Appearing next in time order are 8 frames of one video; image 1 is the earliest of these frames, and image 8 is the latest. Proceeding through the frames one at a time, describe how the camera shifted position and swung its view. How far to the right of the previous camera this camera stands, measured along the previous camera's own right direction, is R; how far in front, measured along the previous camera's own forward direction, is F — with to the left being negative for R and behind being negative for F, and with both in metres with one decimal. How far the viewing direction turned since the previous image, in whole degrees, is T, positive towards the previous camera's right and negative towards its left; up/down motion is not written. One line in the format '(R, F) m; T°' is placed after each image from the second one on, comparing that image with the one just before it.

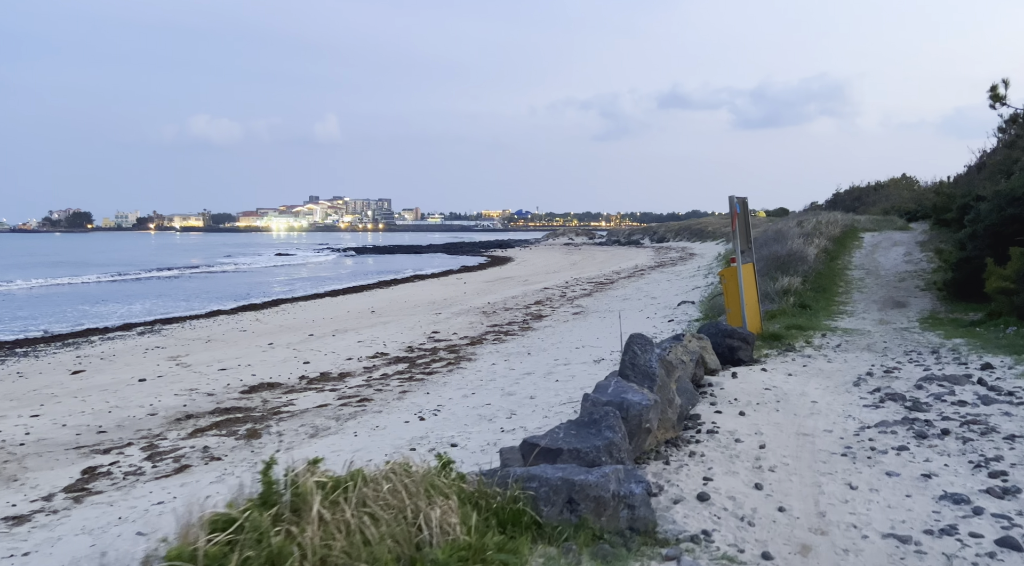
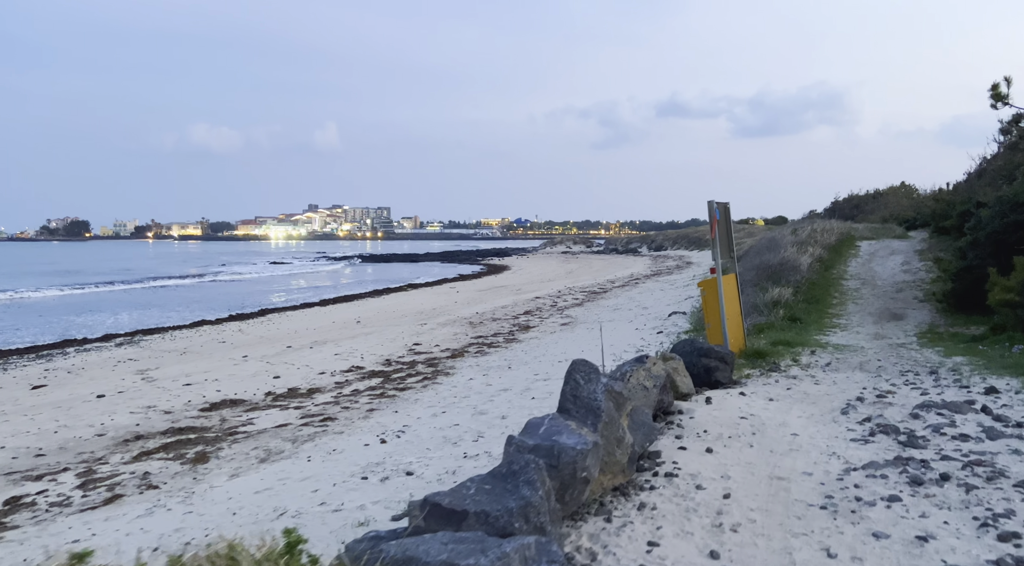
(+0.4, +0.6) m; 0°
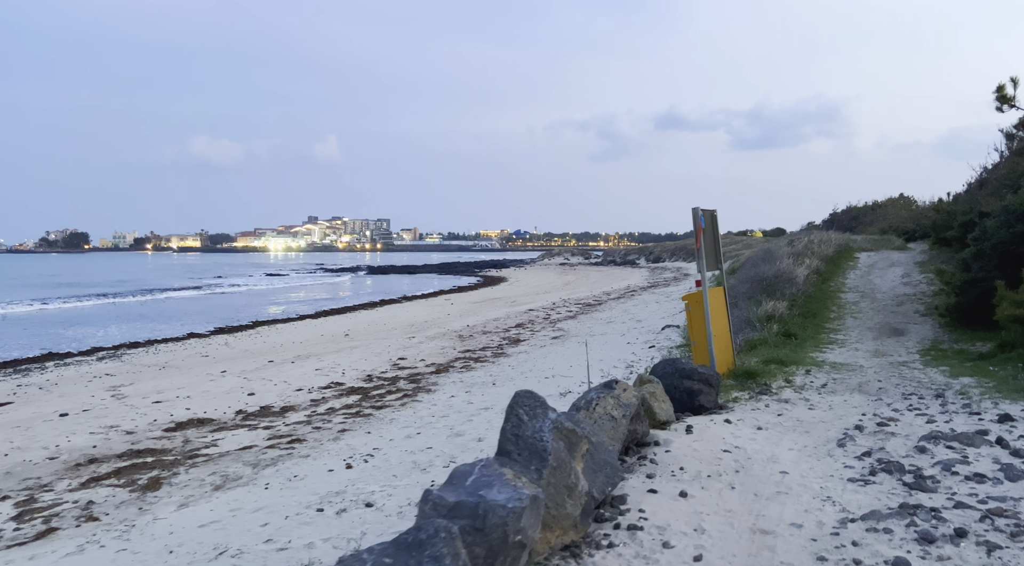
(+0.3, +0.5) m; 0°
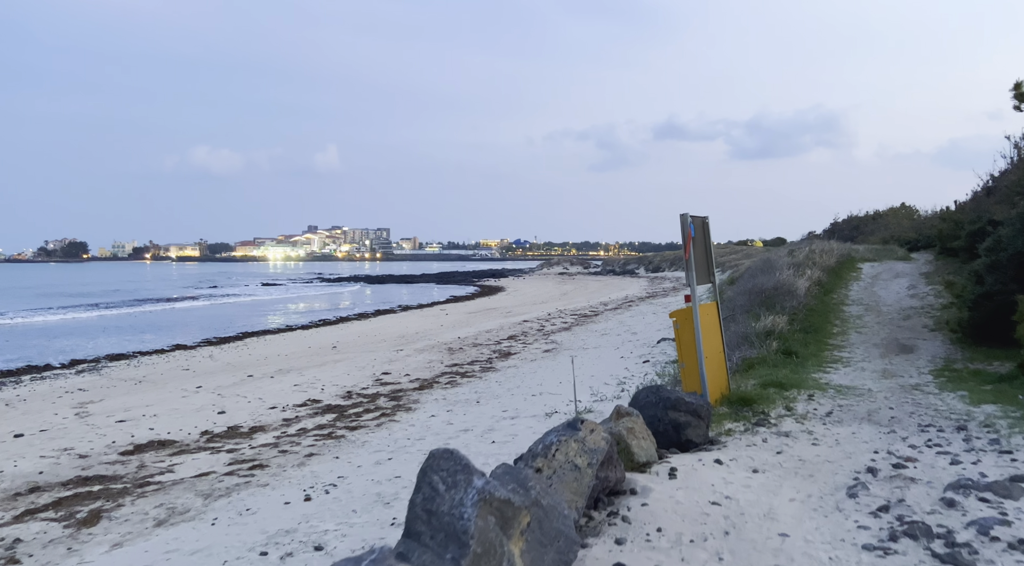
(+0.3, +0.7) m; 0°
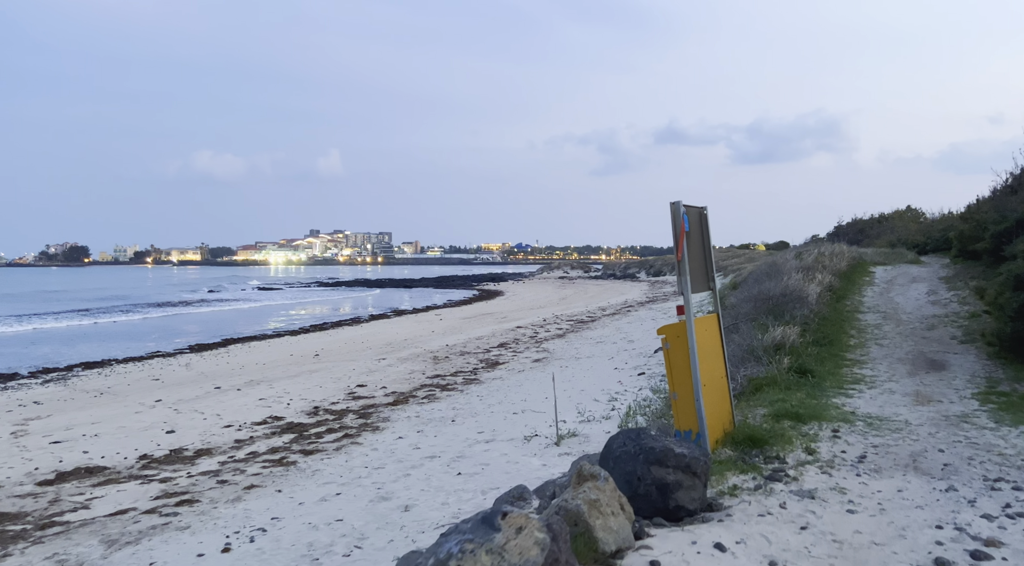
(+0.4, +1.2) m; 0°
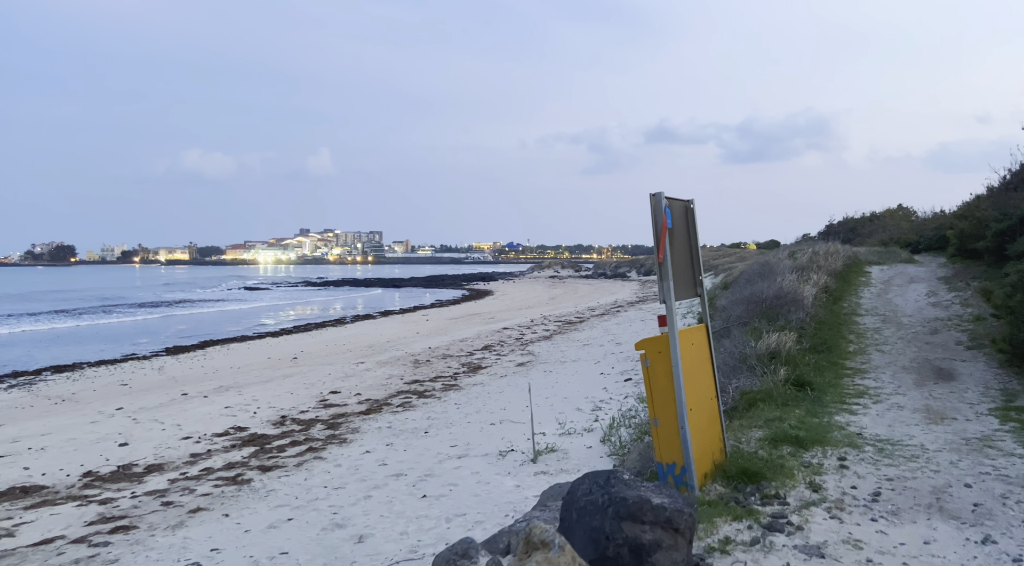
(+0.2, +0.7) m; +1°
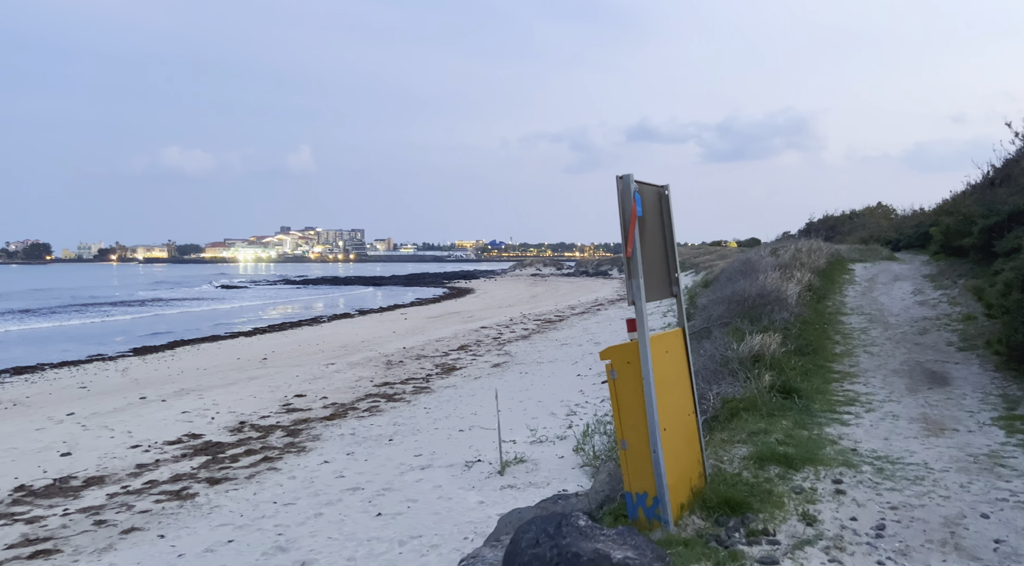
(+0.2, +0.6) m; +1°
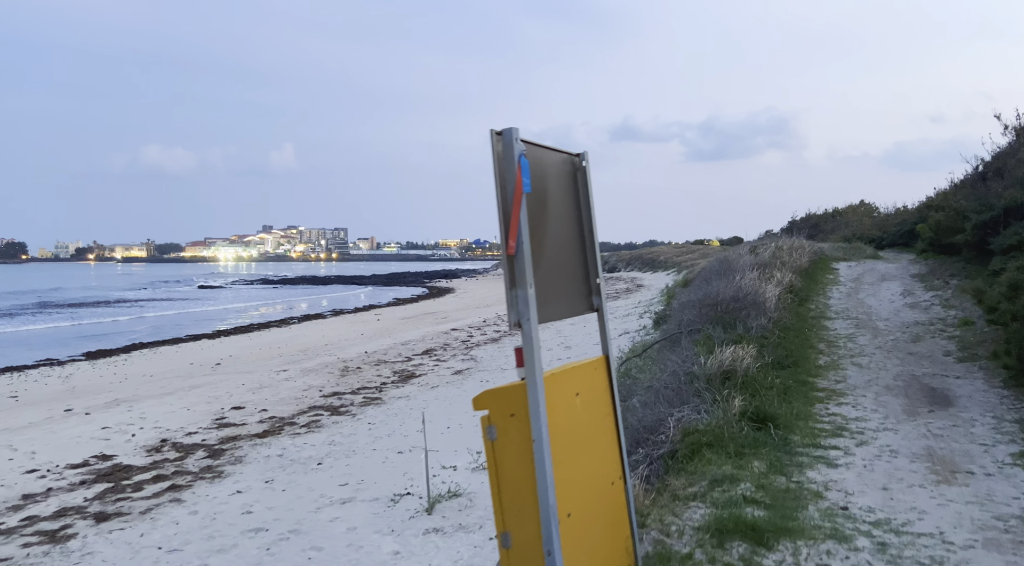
(+0.5, +1.1) m; +1°
